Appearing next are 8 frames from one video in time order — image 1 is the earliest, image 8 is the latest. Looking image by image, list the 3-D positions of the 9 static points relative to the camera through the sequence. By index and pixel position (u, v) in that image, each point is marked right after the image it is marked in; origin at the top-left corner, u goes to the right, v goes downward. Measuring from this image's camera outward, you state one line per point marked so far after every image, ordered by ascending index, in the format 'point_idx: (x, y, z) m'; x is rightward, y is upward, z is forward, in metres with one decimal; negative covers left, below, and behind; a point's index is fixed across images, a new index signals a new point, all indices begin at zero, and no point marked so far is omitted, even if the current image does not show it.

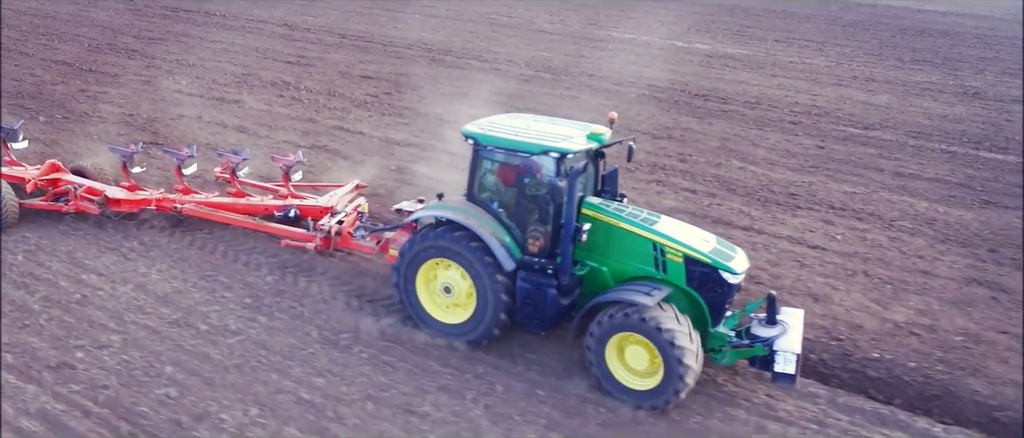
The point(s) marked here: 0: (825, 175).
0: (+5.2, +0.7, +10.2) m
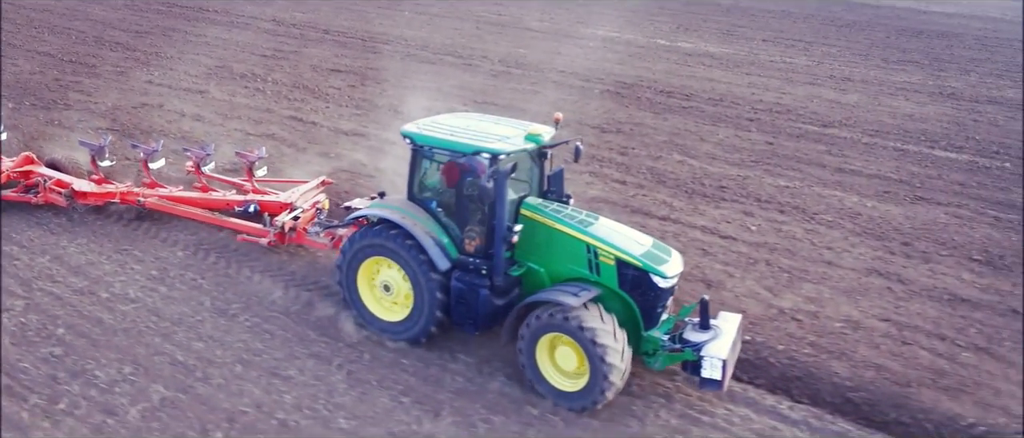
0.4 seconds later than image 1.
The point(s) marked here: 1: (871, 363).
0: (+4.3, +0.8, +10.3) m
1: (+3.4, -1.4, +5.8) m
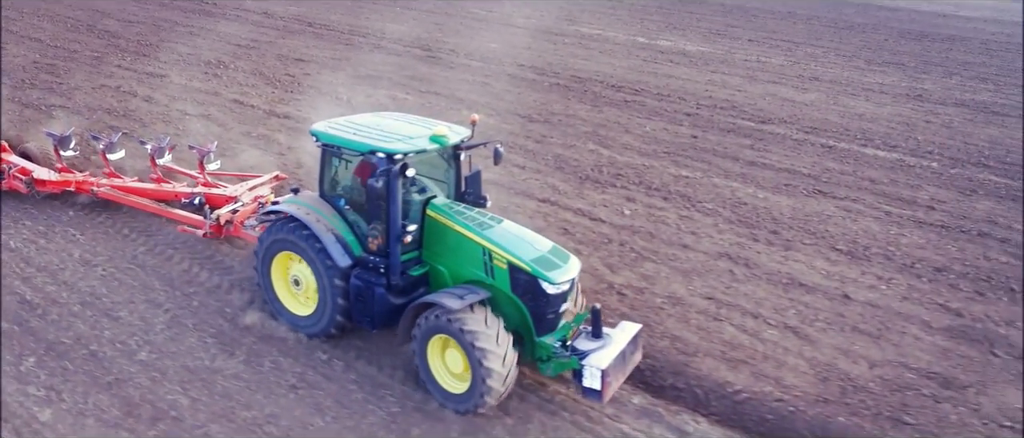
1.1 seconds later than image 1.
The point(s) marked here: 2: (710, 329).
0: (+2.8, +1.0, +10.6) m
1: (+1.6, -1.2, +6.1) m
2: (+2.1, -1.2, +6.2) m
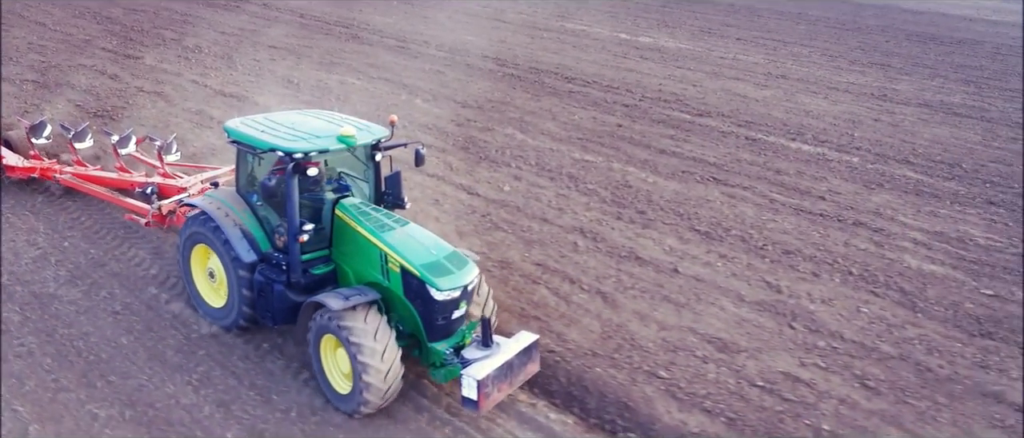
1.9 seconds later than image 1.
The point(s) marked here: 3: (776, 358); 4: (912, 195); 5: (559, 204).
0: (+1.2, +1.3, +11.0) m
1: (-0.3, -0.8, +6.7) m
2: (+0.1, -0.8, +6.7) m
3: (+2.6, -1.4, +6.0) m
4: (+6.7, +0.4, +10.2) m
5: (+0.7, +0.2, +8.8) m
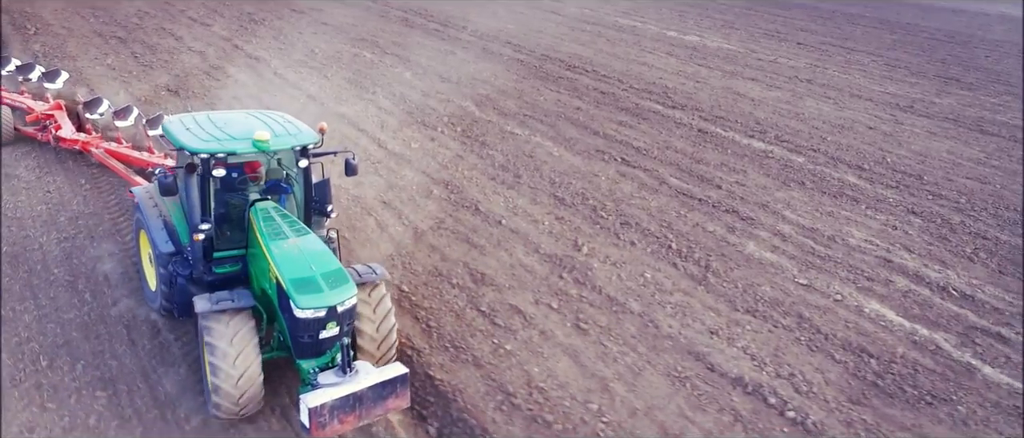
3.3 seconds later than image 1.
0: (+0.2, +1.9, +12.0) m
1: (-2.5, 0.0, +8.0) m
2: (-2.1, 0.0, +8.0) m
3: (0.0, -0.8, +6.7) m
4: (+5.1, +0.4, +9.9) m
5: (-1.0, +0.9, +9.9) m
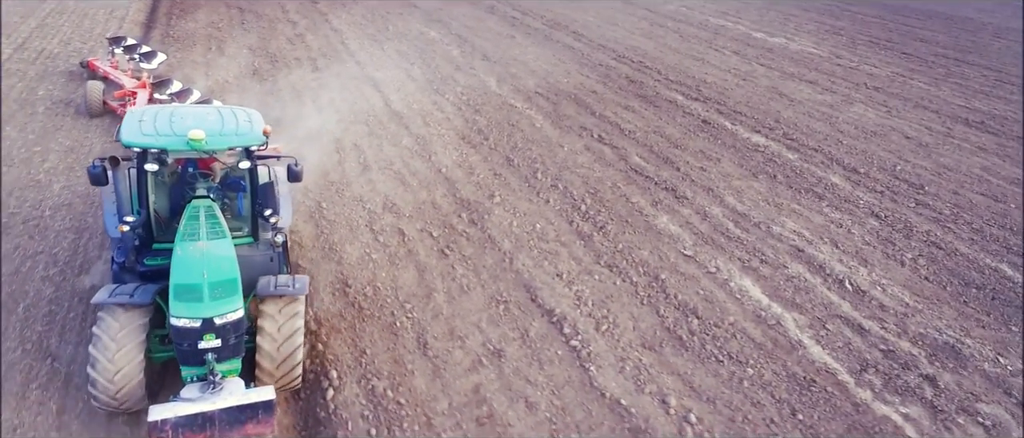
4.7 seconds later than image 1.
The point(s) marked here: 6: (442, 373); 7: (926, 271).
0: (+0.3, +2.6, +12.9) m
1: (-3.4, +1.1, +9.8) m
2: (-3.0, +1.0, +9.6) m
3: (-1.3, -0.1, +7.9) m
4: (+4.5, +0.5, +9.8) m
5: (-1.4, +1.8, +11.2) m
6: (-0.6, -1.4, +5.6) m
7: (+5.4, -0.7, +7.9) m
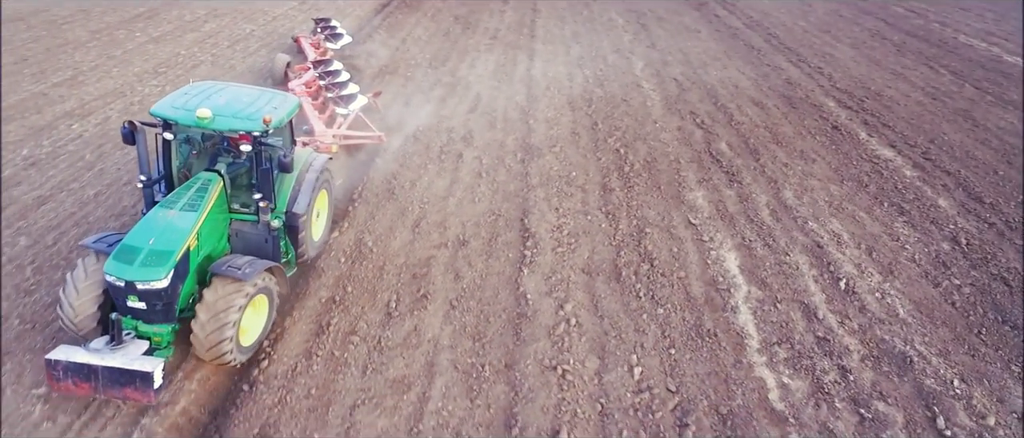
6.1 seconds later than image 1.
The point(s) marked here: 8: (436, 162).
0: (+3.3, +3.1, +13.6) m
1: (-1.6, +2.6, +12.2) m
2: (-1.3, +2.4, +11.9) m
3: (-0.6, +1.1, +9.7) m
4: (+5.4, +0.3, +9.2) m
5: (+1.0, +2.7, +12.7) m
6: (-1.2, -0.3, +7.4) m
7: (+5.3, -0.9, +7.1) m
8: (-1.1, +0.9, +9.3) m
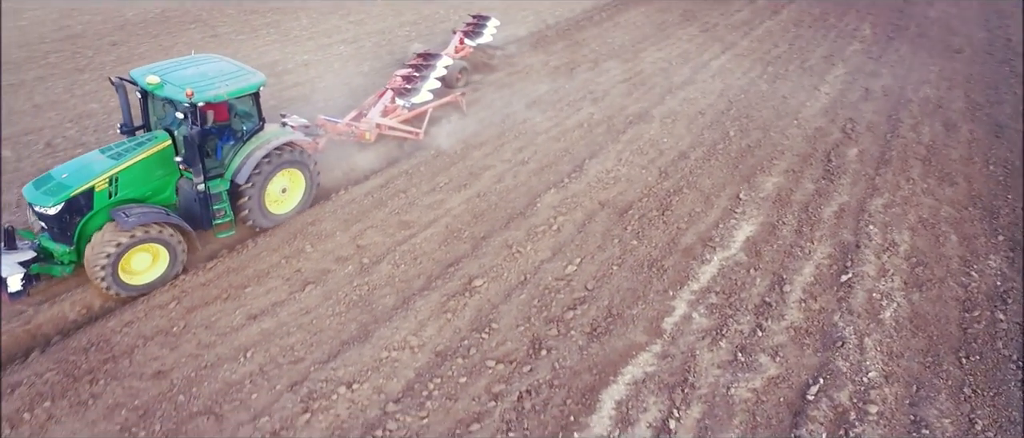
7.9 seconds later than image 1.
0: (+7.1, +2.7, +12.8) m
1: (+2.1, +3.5, +13.7) m
2: (+2.2, +3.3, +13.3) m
3: (+1.5, +2.0, +11.2) m
4: (+6.3, -0.2, +8.1) m
5: (+4.6, +3.0, +13.1) m
6: (-0.4, +1.0, +9.4) m
7: (+5.0, -1.1, +6.3) m
8: (+0.8, +2.0, +11.1) m
